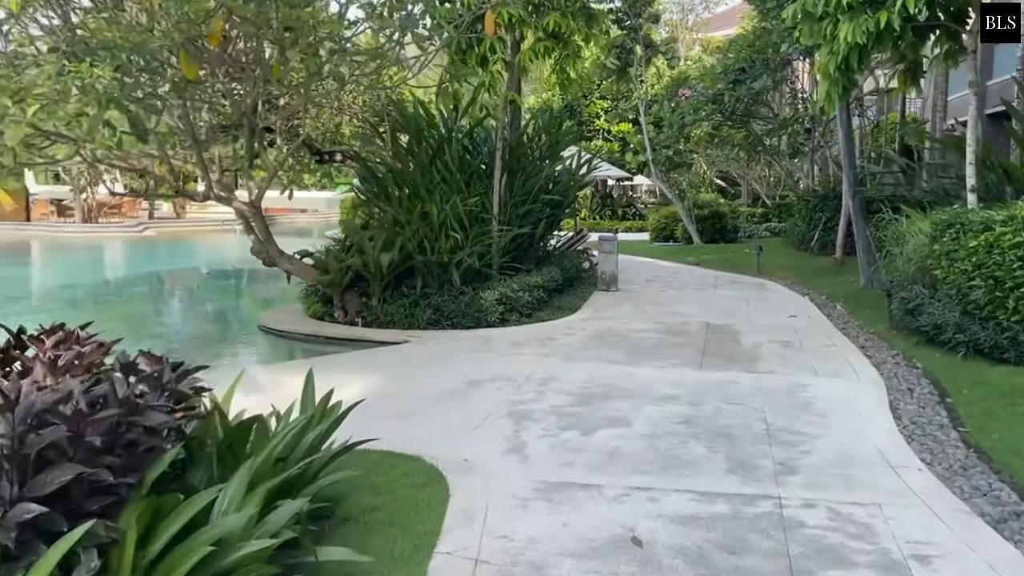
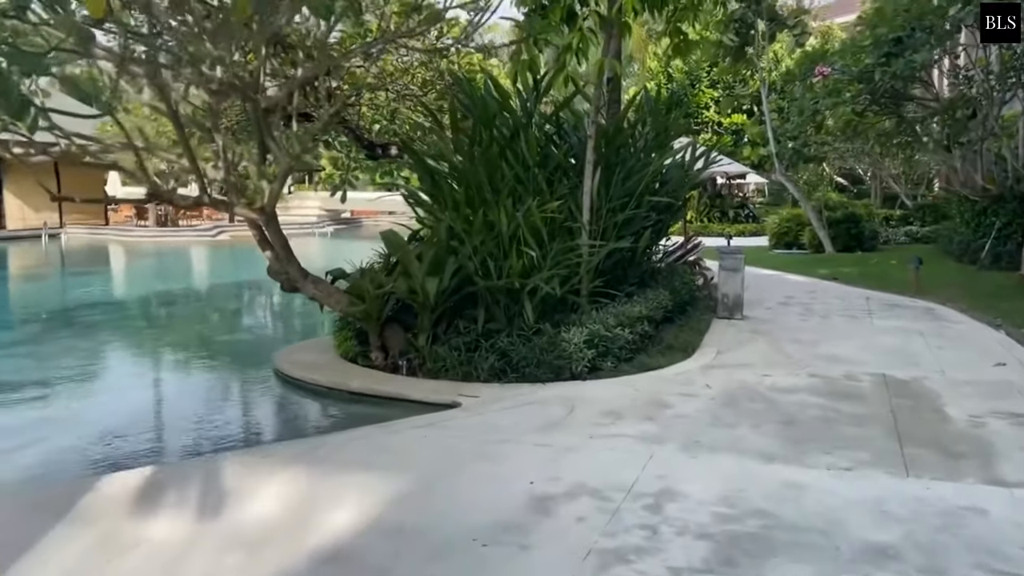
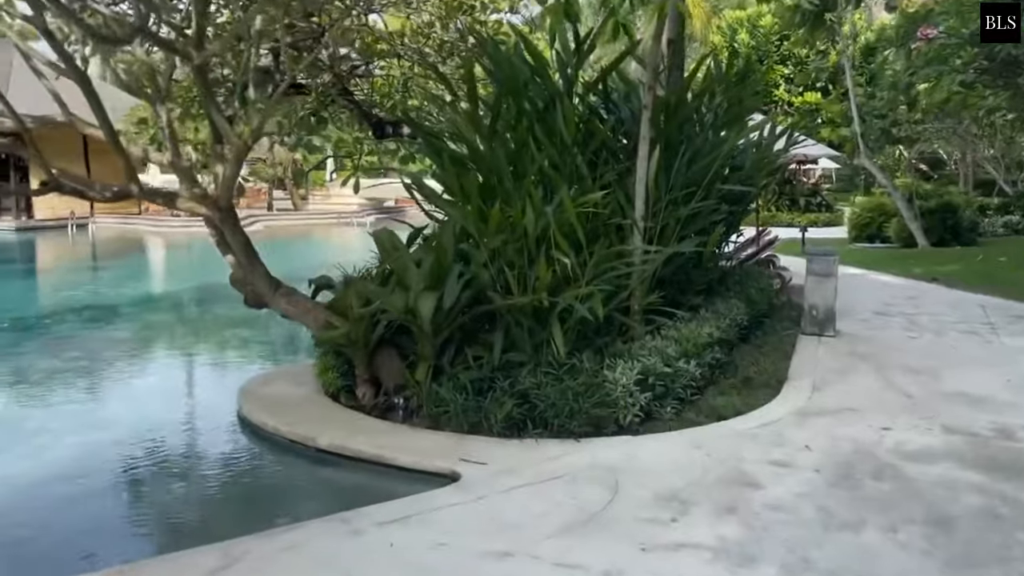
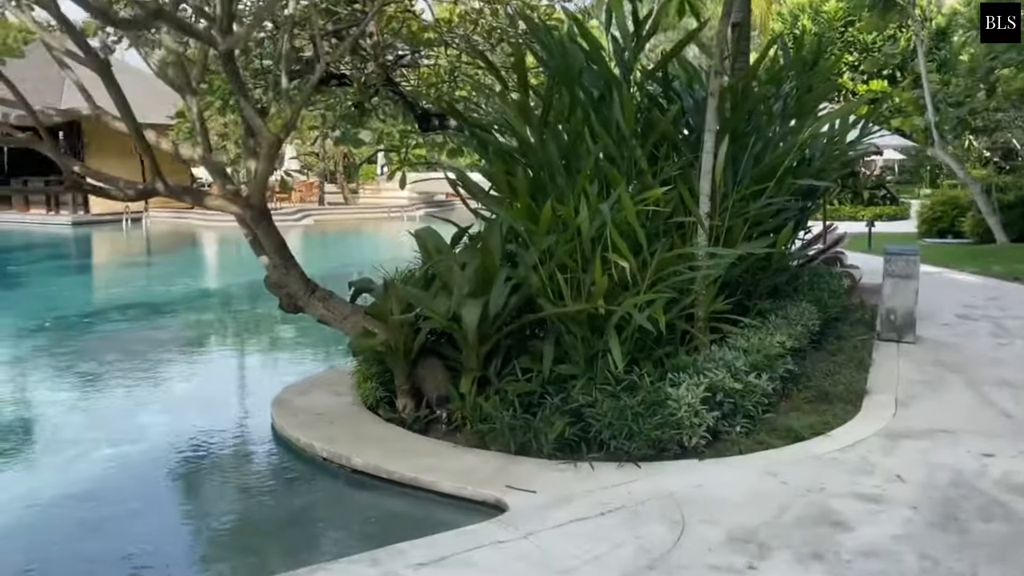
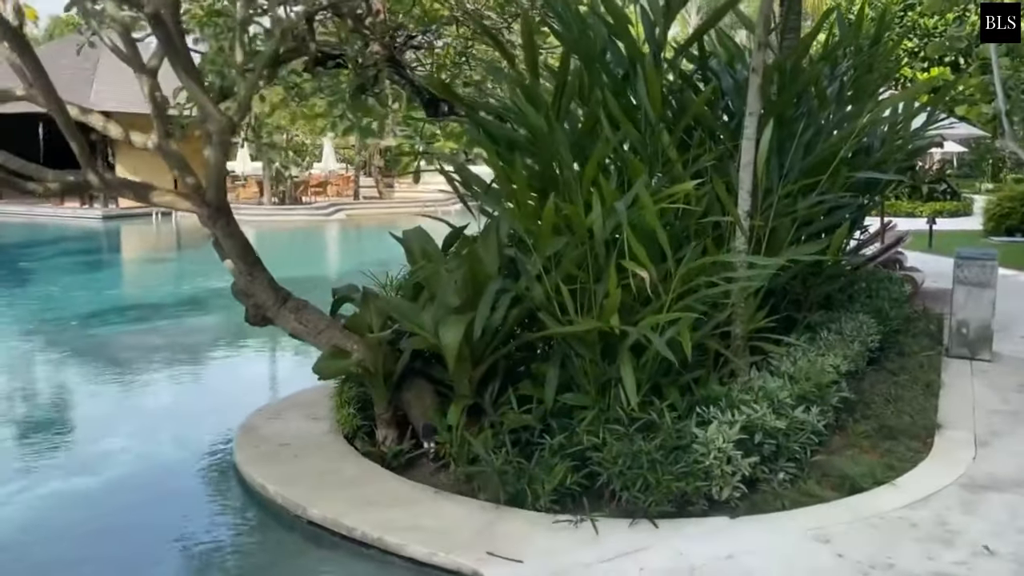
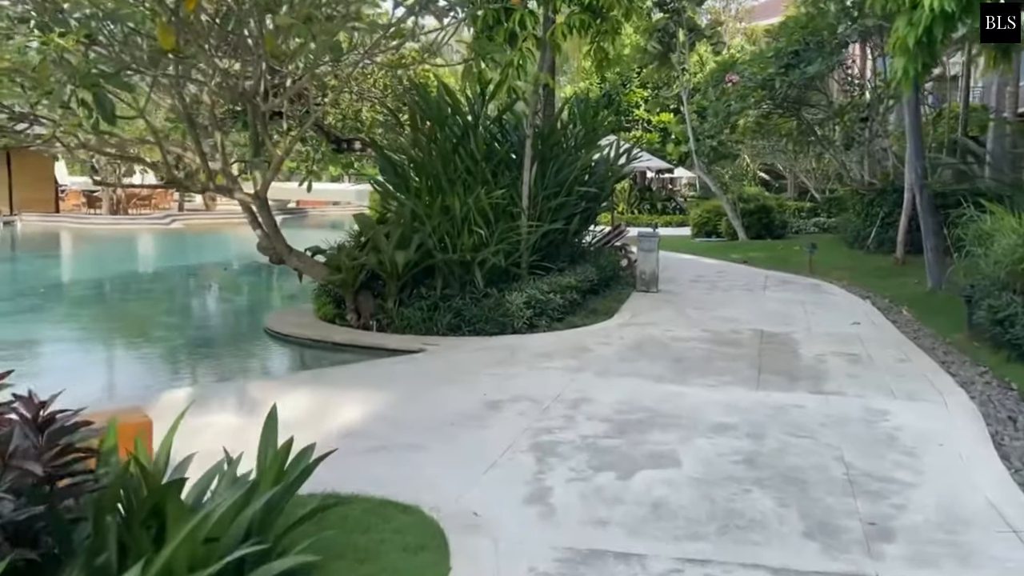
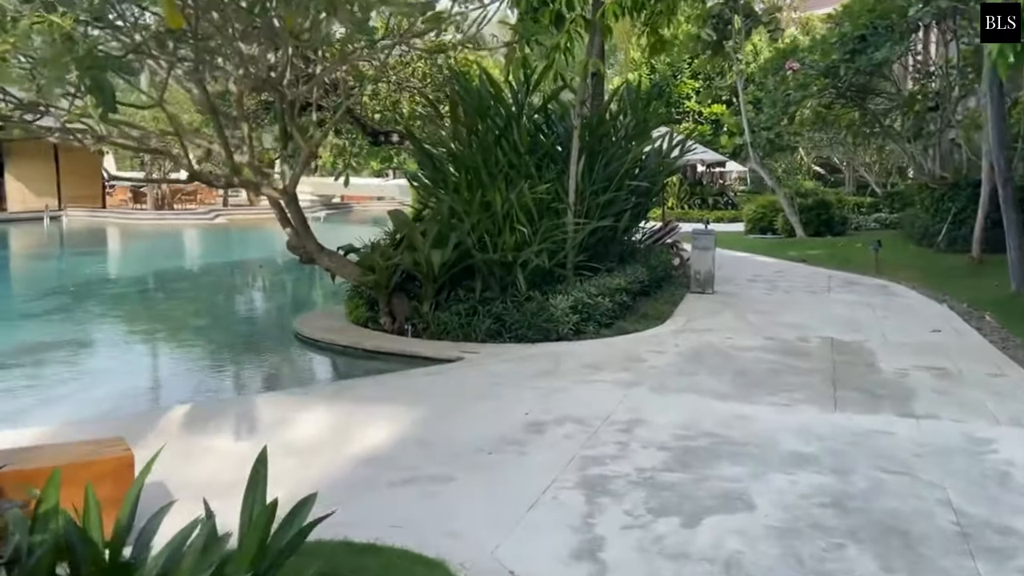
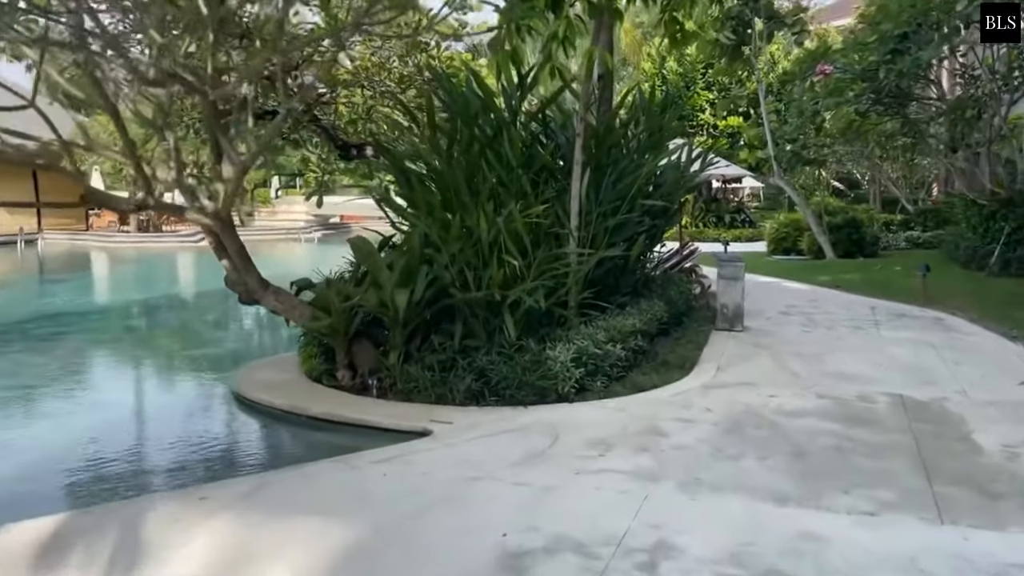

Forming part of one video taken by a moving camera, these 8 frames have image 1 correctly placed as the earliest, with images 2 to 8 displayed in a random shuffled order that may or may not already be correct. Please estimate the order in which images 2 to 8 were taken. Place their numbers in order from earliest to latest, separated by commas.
6, 7, 2, 8, 3, 4, 5
